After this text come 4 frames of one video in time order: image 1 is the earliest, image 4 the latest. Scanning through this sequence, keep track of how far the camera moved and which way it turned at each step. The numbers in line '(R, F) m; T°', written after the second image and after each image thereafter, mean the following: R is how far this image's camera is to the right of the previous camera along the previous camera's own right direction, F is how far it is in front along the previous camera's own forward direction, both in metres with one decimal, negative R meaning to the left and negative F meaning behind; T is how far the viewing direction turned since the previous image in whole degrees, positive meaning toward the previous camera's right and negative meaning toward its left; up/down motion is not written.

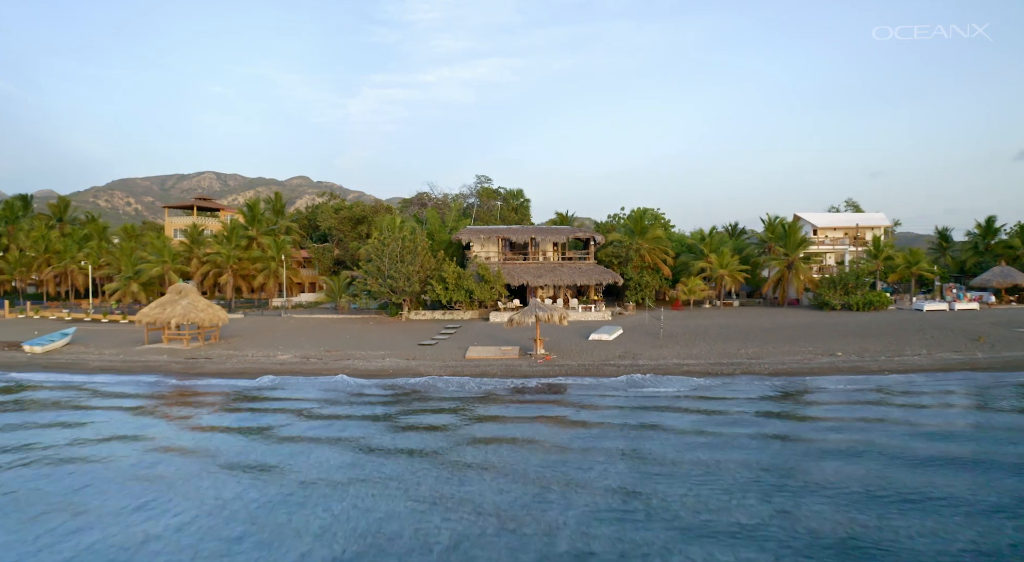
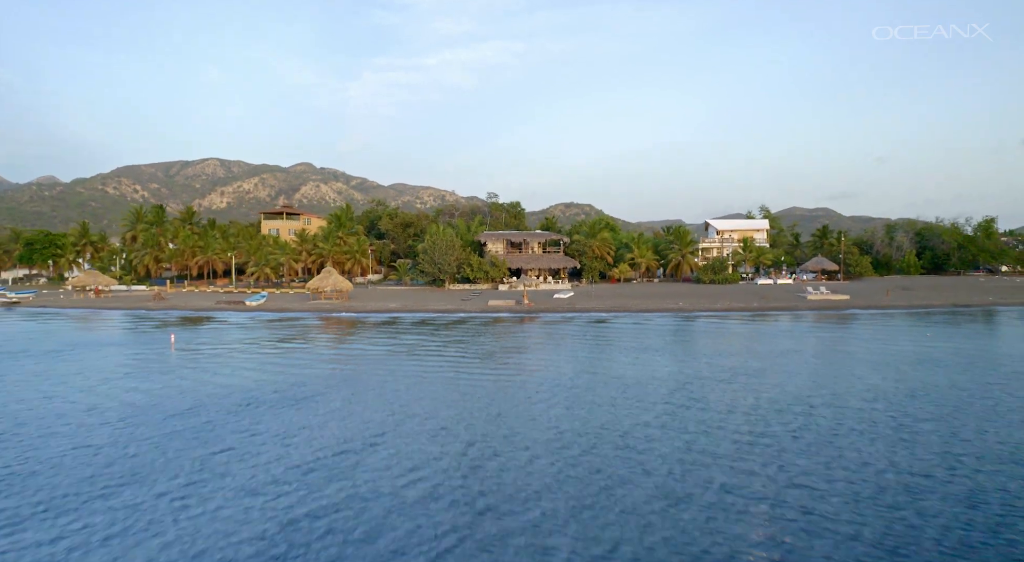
(+0.1, -22.3) m; 0°
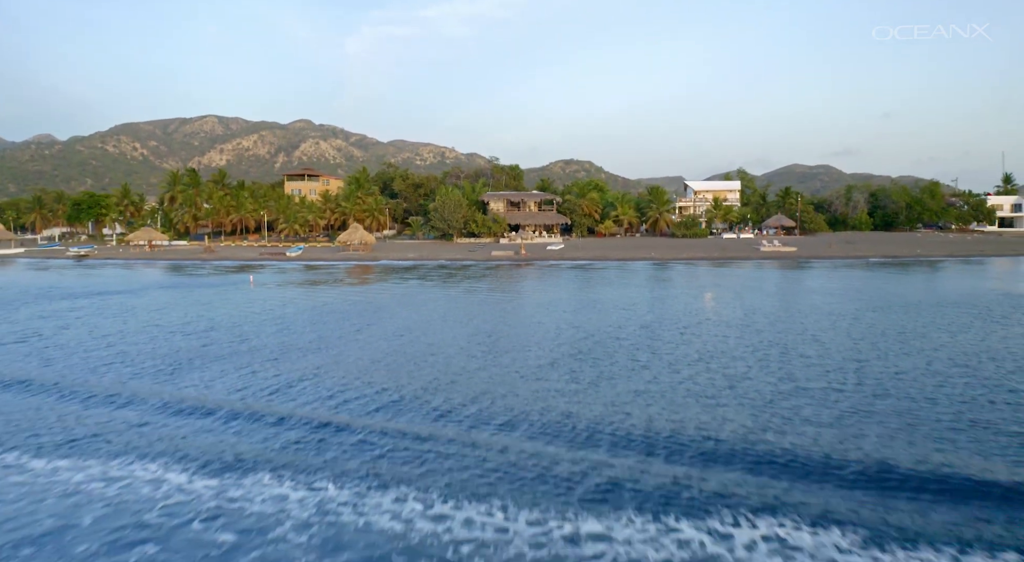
(+0.1, -8.9) m; 0°
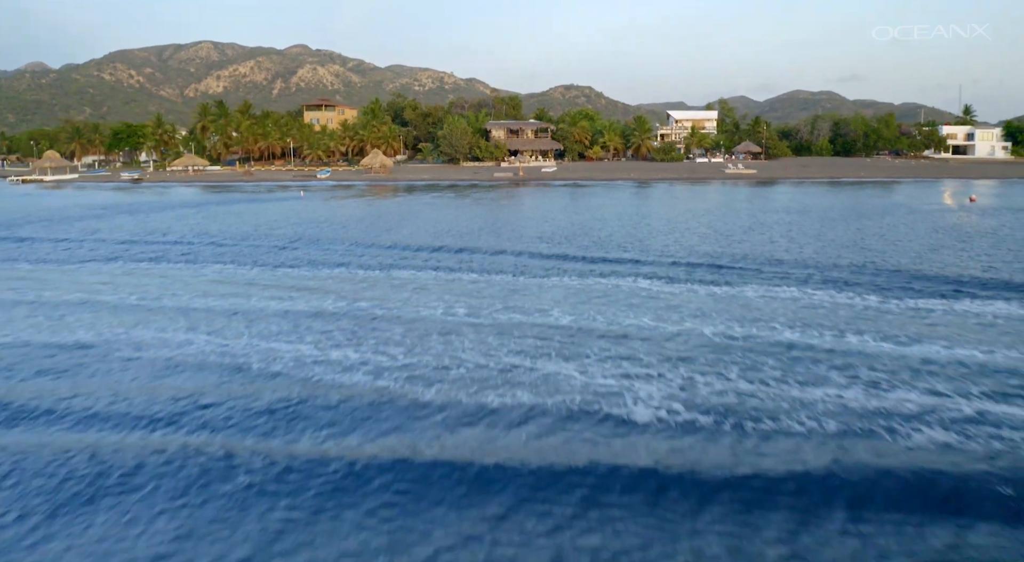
(-0.2, -10.1) m; 0°
